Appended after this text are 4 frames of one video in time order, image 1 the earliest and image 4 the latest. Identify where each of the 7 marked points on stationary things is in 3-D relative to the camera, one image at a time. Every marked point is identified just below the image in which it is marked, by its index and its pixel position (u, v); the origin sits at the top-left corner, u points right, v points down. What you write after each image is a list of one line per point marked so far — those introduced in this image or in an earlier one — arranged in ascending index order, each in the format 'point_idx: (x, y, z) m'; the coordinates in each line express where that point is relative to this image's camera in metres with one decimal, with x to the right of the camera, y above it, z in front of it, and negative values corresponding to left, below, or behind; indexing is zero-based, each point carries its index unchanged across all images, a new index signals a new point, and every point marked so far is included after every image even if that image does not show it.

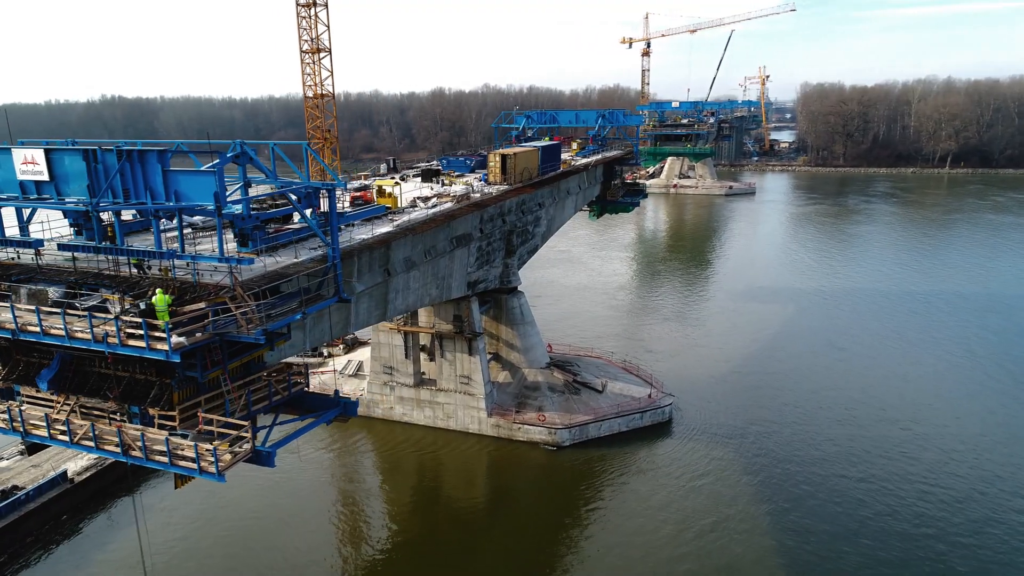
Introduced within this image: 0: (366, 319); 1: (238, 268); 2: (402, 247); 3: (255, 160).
0: (-4.1, -0.9, +18.8) m
1: (-5.3, +0.4, +12.6) m
2: (-3.3, +1.2, +19.7) m
3: (-5.3, +2.6, +13.6) m
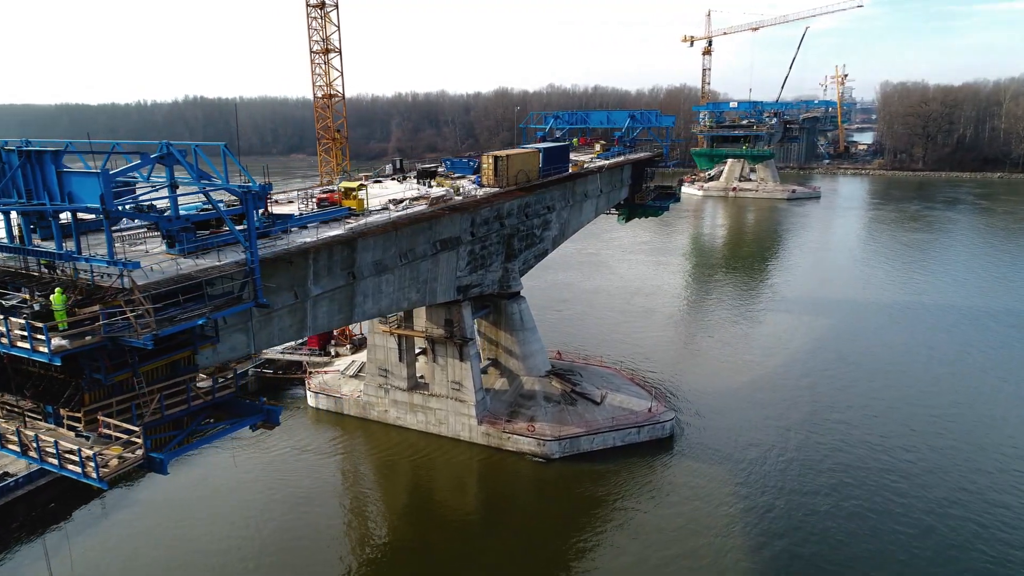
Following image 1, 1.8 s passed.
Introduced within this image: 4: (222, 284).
0: (-5.1, -1.0, +18.5) m
1: (-6.8, +0.3, +12.4) m
2: (-4.2, +1.1, +19.2) m
3: (-6.7, +2.6, +13.4) m
4: (-5.8, +0.1, +13.1) m
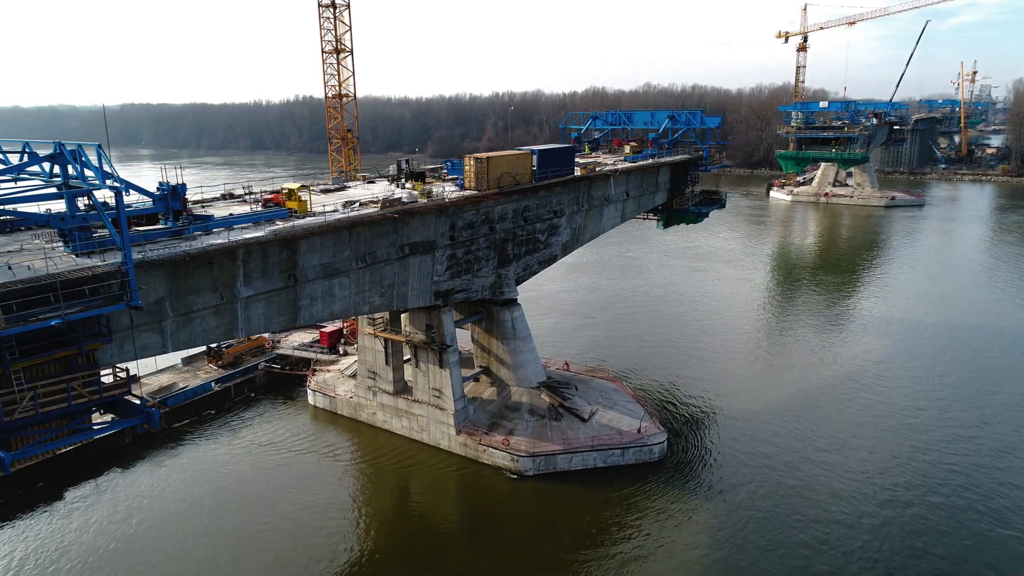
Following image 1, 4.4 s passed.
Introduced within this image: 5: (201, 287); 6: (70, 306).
0: (-6.8, -1.0, +18.3) m
1: (-9.3, +0.4, +12.5) m
2: (-5.7, +1.0, +18.9) m
3: (-8.9, +2.6, +13.4) m
4: (-8.2, +0.1, +13.0) m
5: (-7.7, 0.0, +16.4) m
6: (-8.3, -0.3, +12.5) m
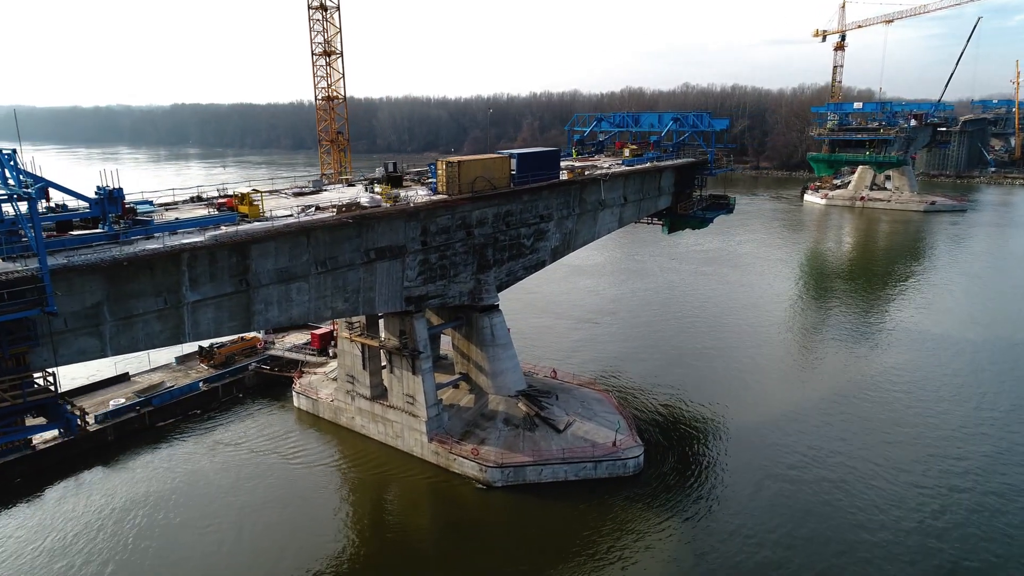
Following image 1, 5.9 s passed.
0: (-8.2, -1.1, +18.2) m
1: (-10.9, +0.3, +12.6) m
2: (-7.0, +0.9, +18.7) m
3: (-10.5, +2.5, +13.5) m
4: (-9.8, 0.0, +13.0) m
5: (-9.1, -0.1, +16.3) m
6: (-10.0, -0.4, +12.6) m
